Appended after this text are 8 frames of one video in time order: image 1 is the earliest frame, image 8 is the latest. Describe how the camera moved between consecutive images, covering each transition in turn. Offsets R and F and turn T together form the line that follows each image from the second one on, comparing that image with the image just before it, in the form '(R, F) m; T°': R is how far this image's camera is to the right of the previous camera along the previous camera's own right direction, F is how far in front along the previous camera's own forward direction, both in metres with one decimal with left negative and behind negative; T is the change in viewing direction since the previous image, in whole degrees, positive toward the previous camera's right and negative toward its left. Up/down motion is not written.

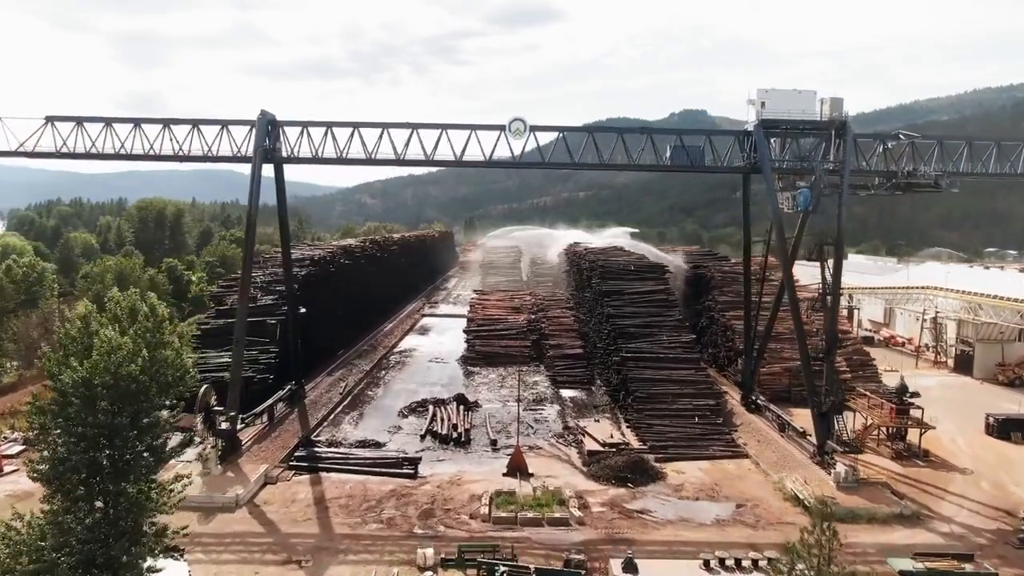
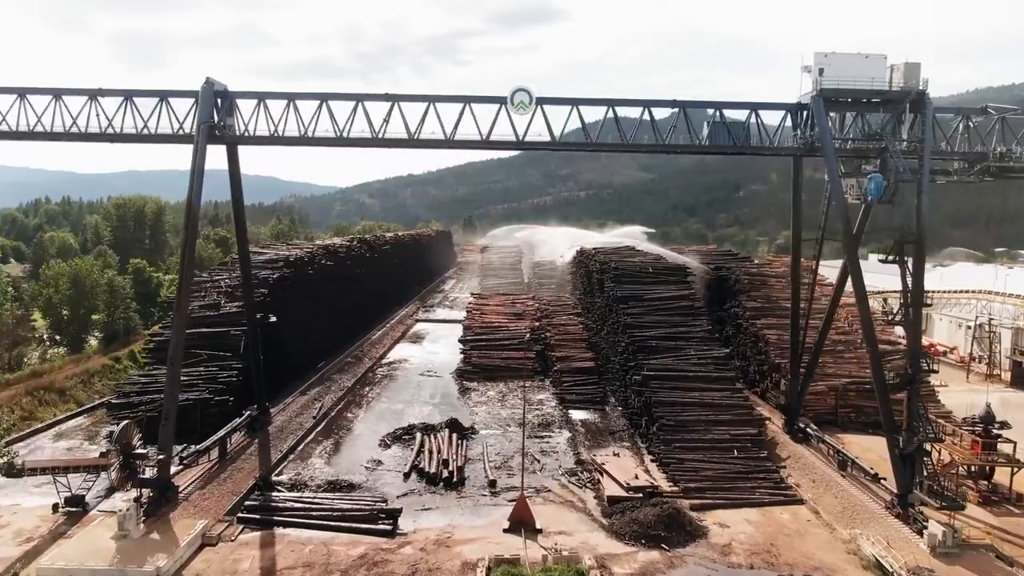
(-0.1, +2.9) m; 0°
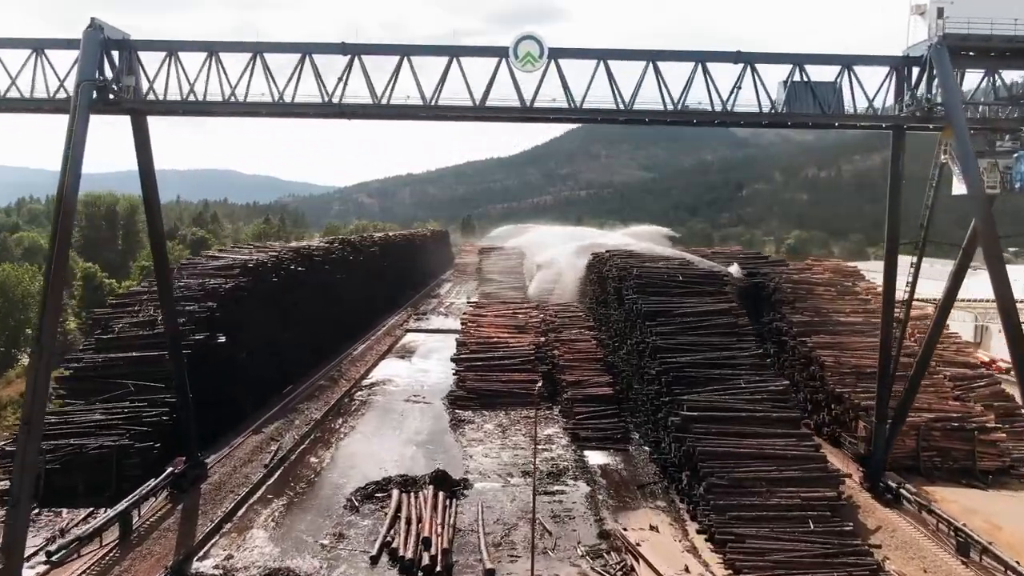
(-0.1, +3.5) m; 0°
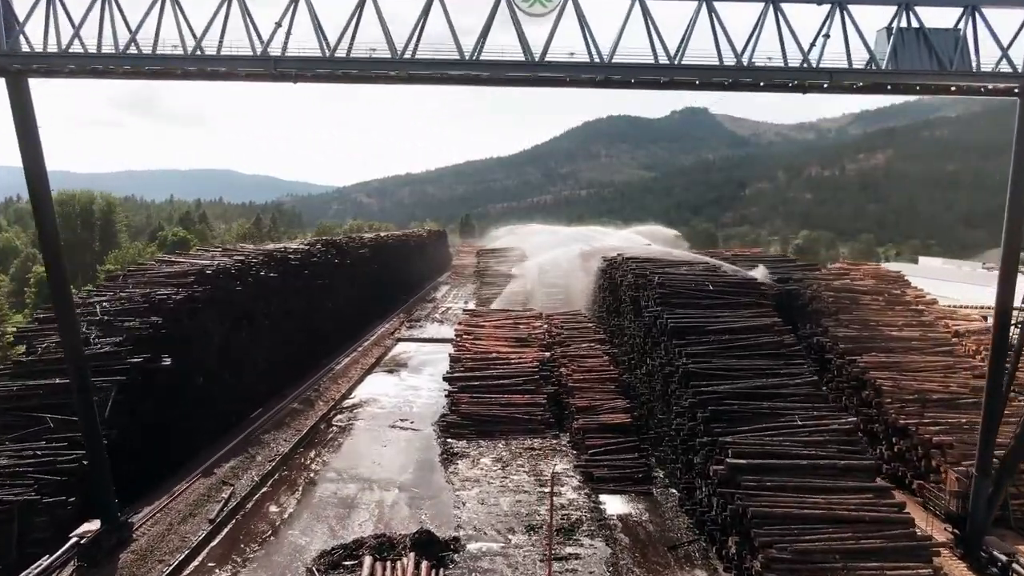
(0.0, +2.6) m; 0°
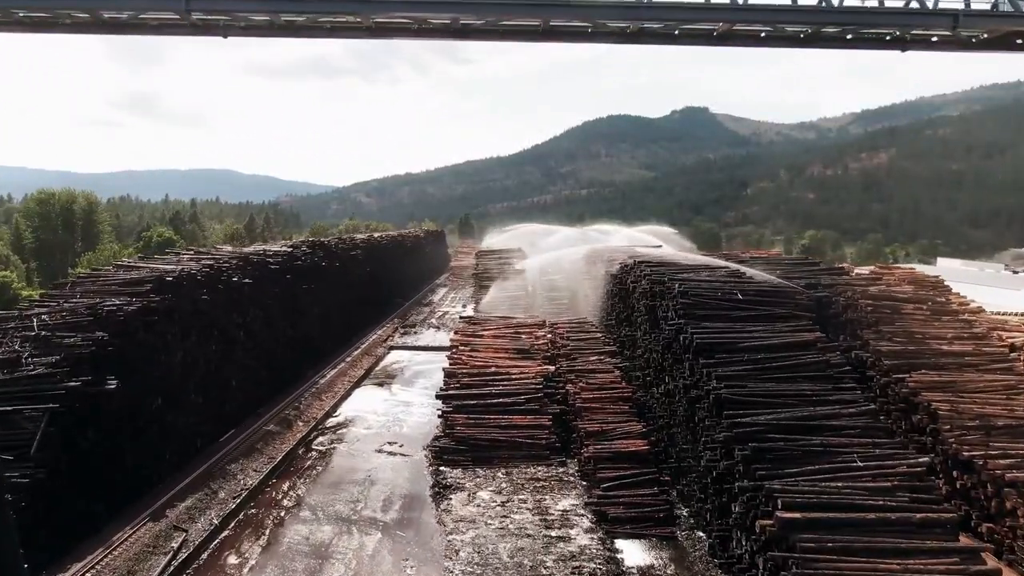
(0.0, +1.8) m; 0°
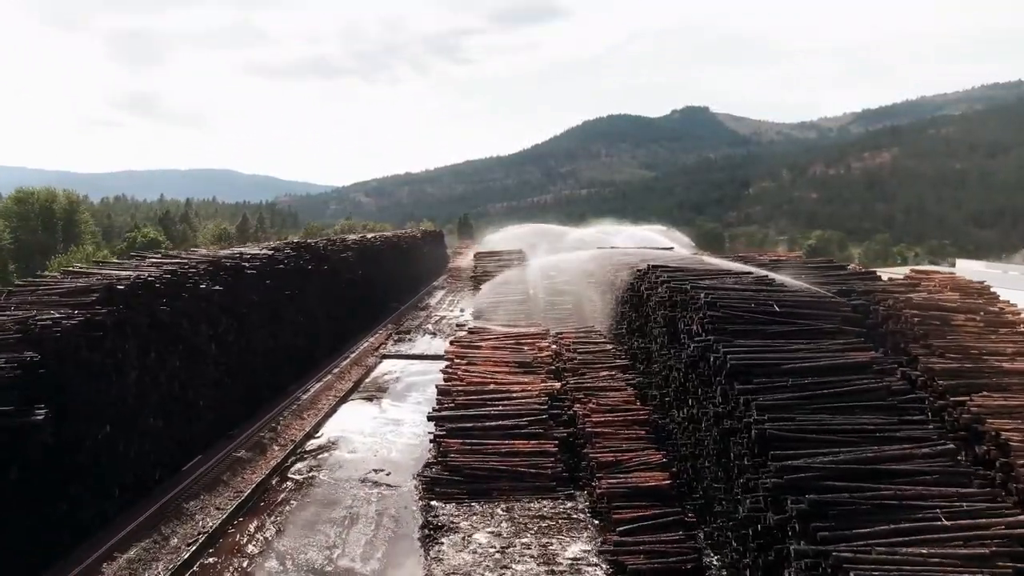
(0.0, +1.8) m; 0°
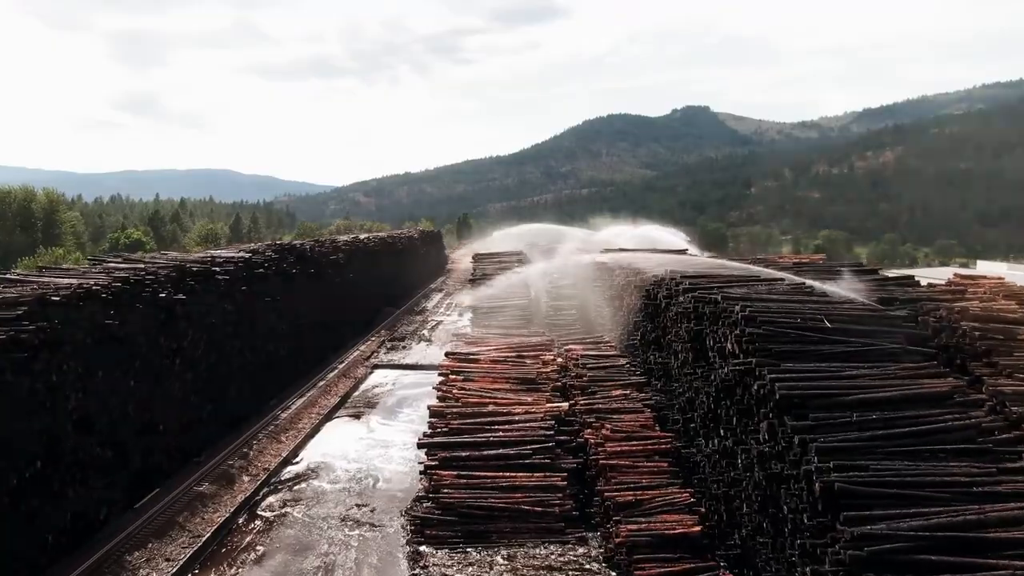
(0.0, +1.8) m; 0°
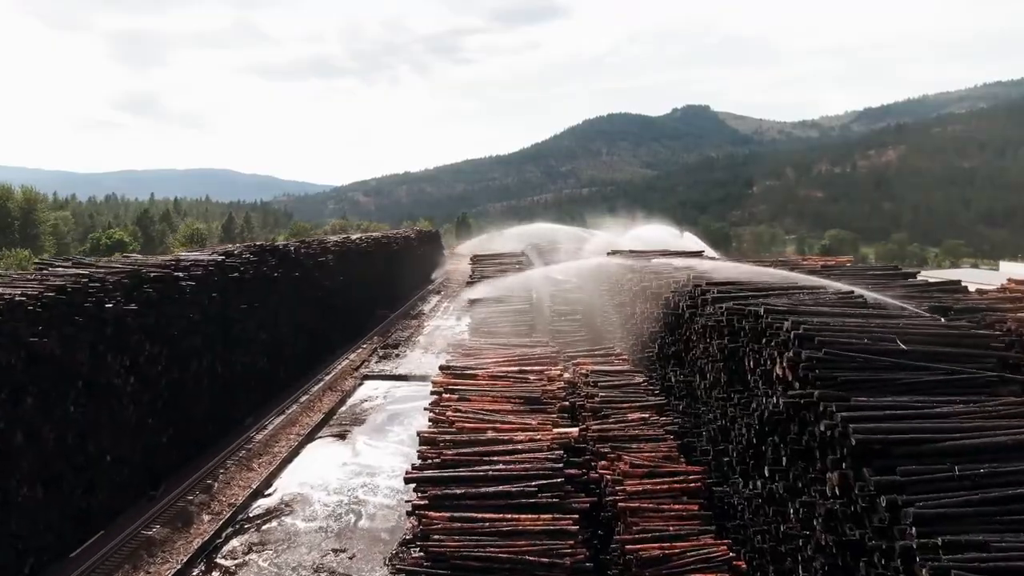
(0.0, +1.8) m; 0°
